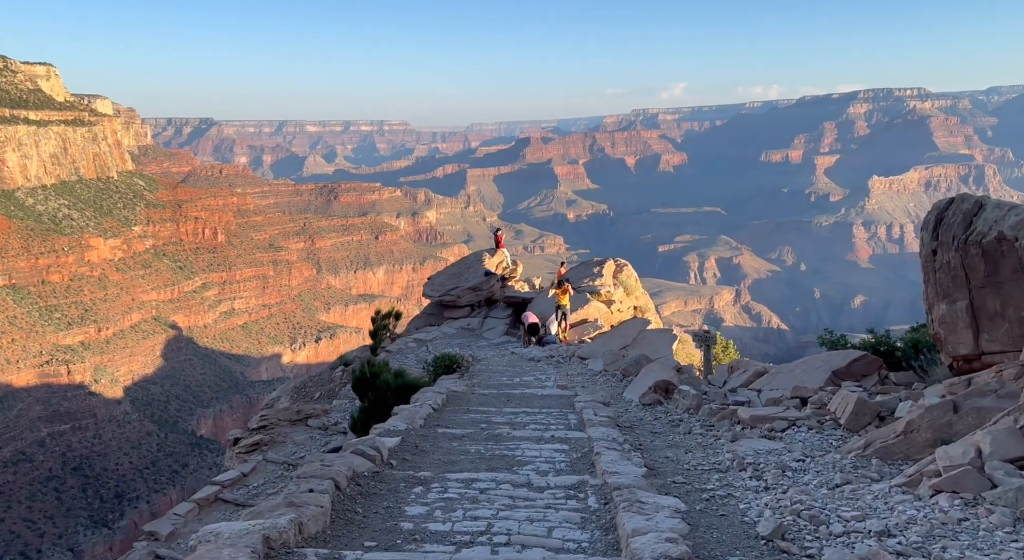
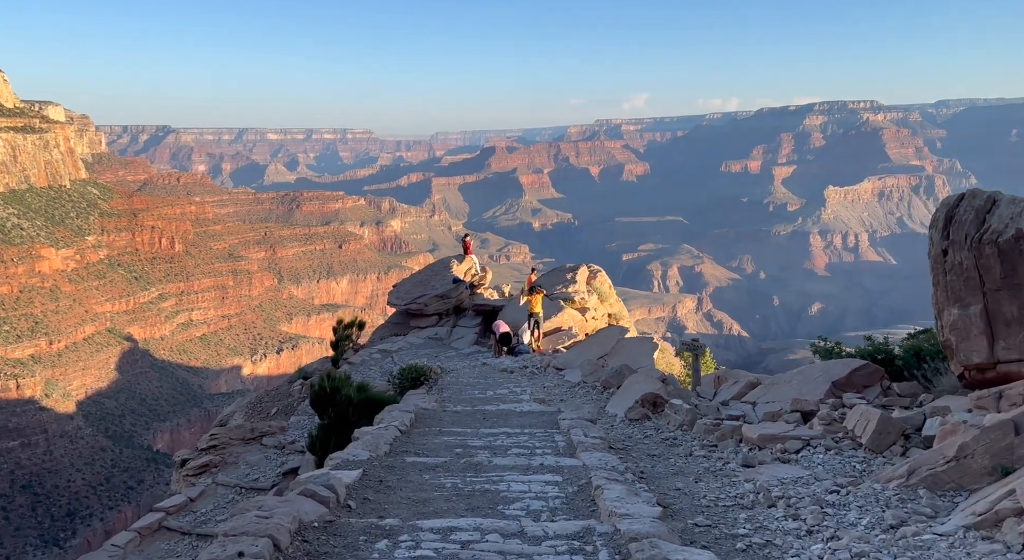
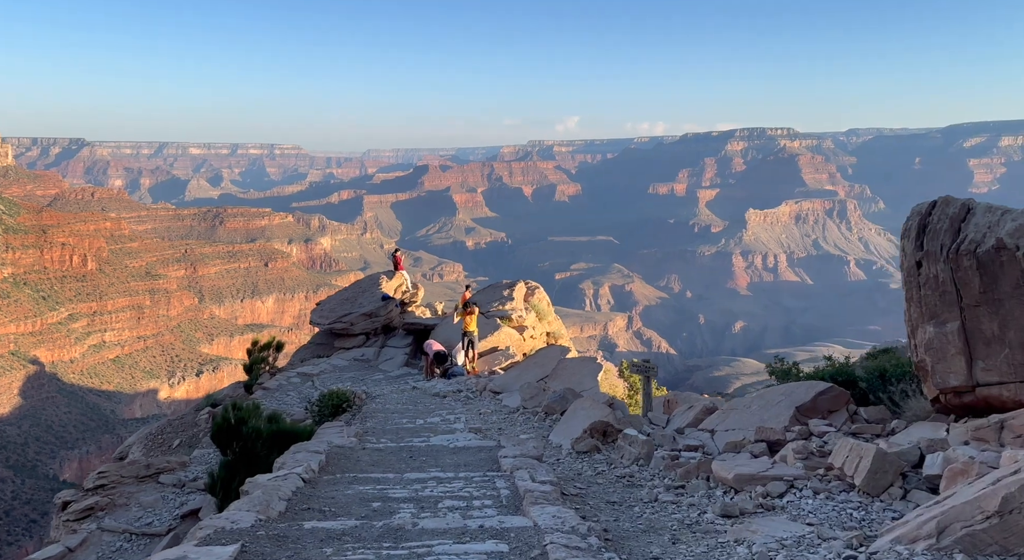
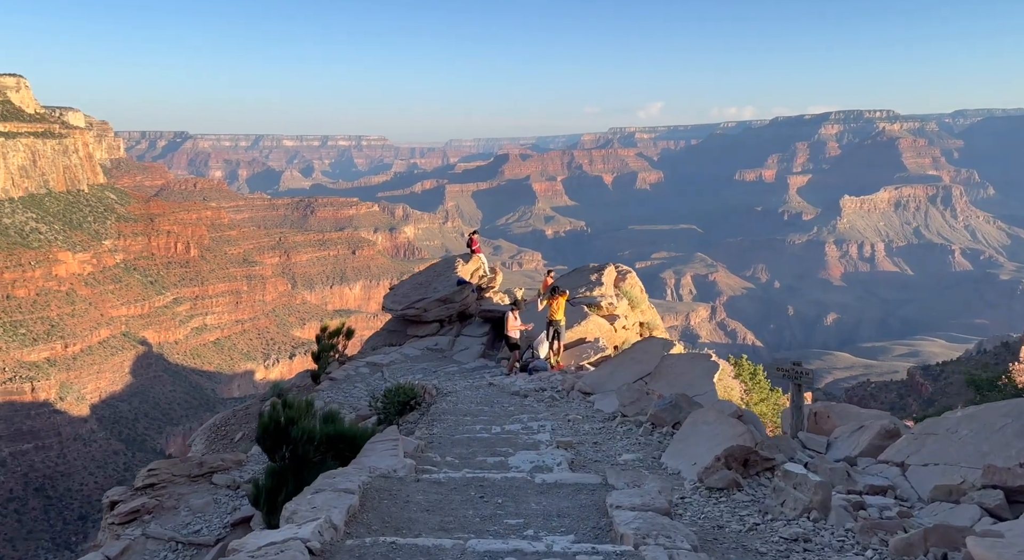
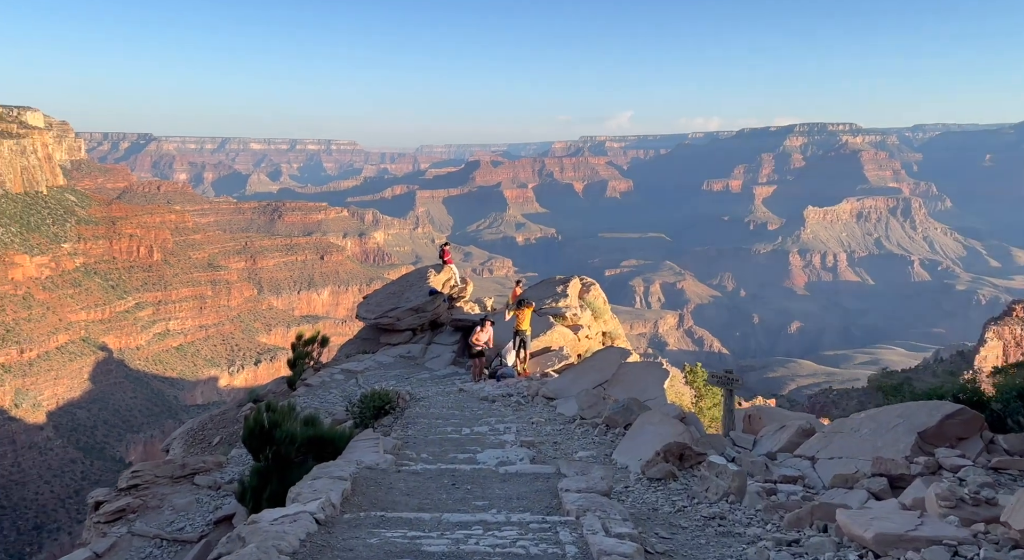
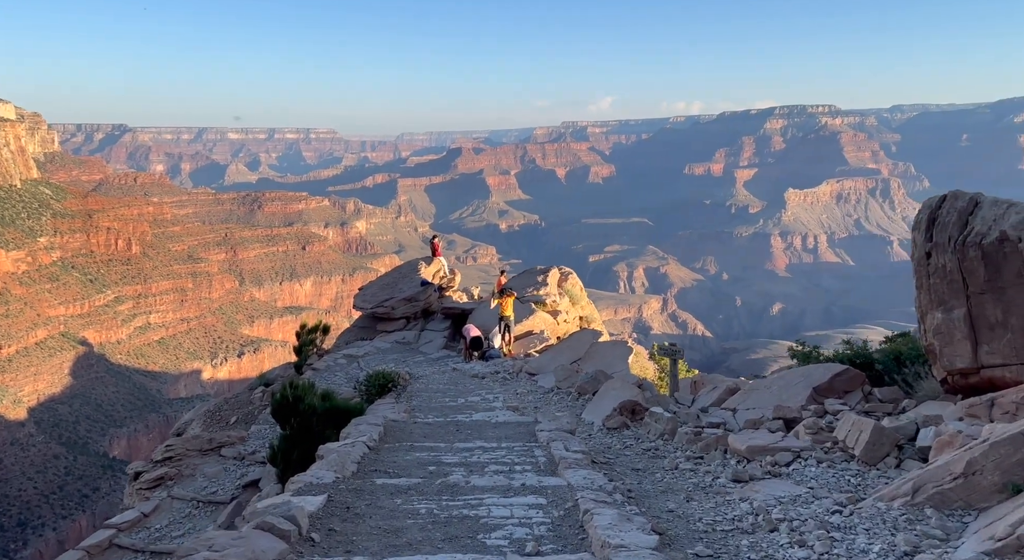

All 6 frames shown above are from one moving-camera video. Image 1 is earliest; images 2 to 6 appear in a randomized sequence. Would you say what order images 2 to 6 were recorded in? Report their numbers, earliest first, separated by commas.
2, 6, 3, 5, 4
